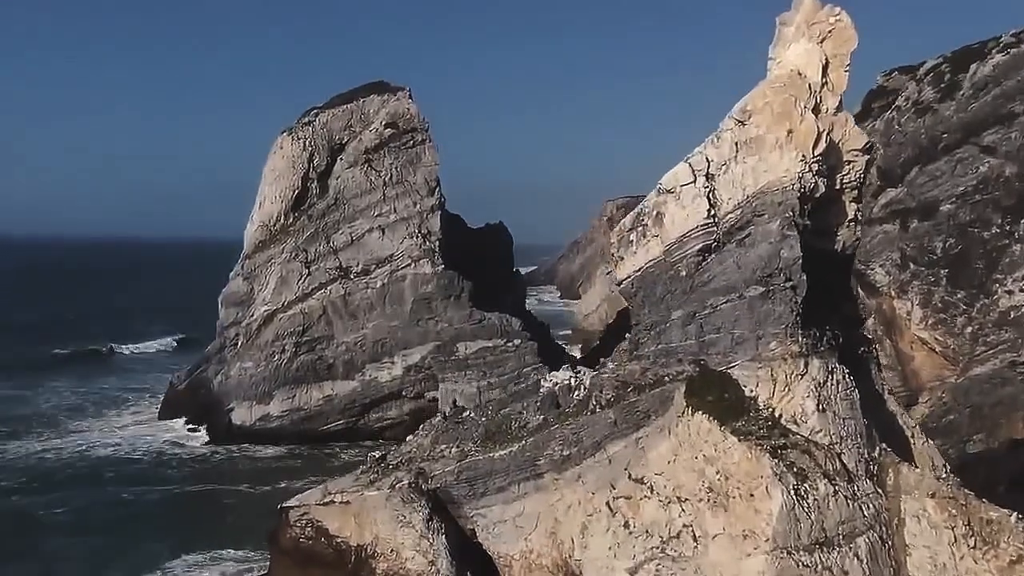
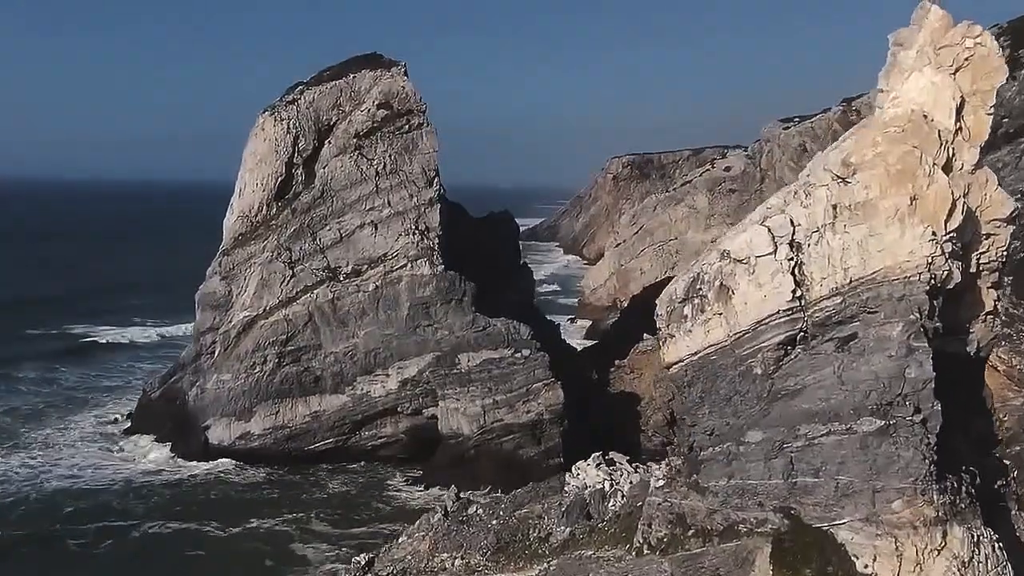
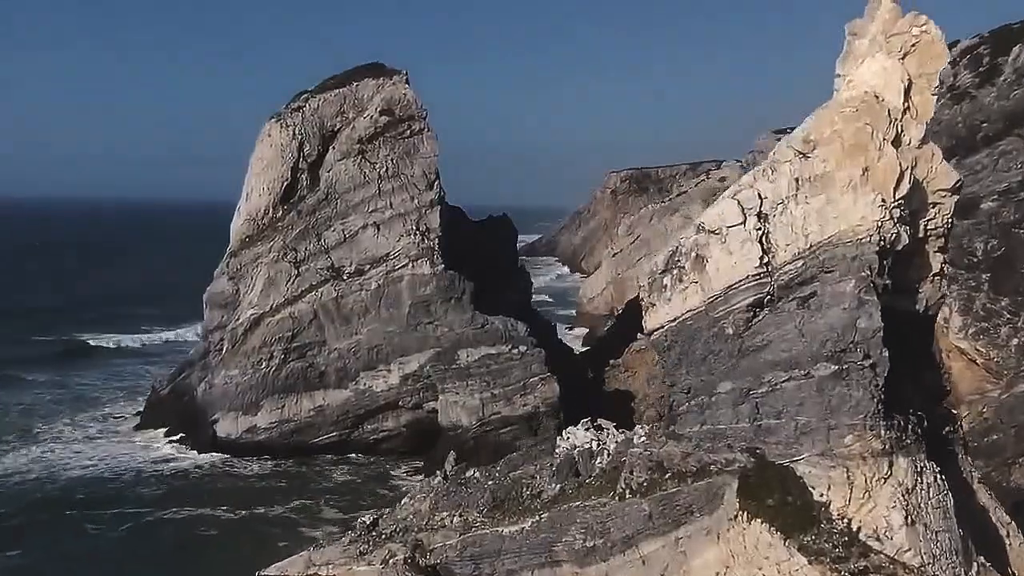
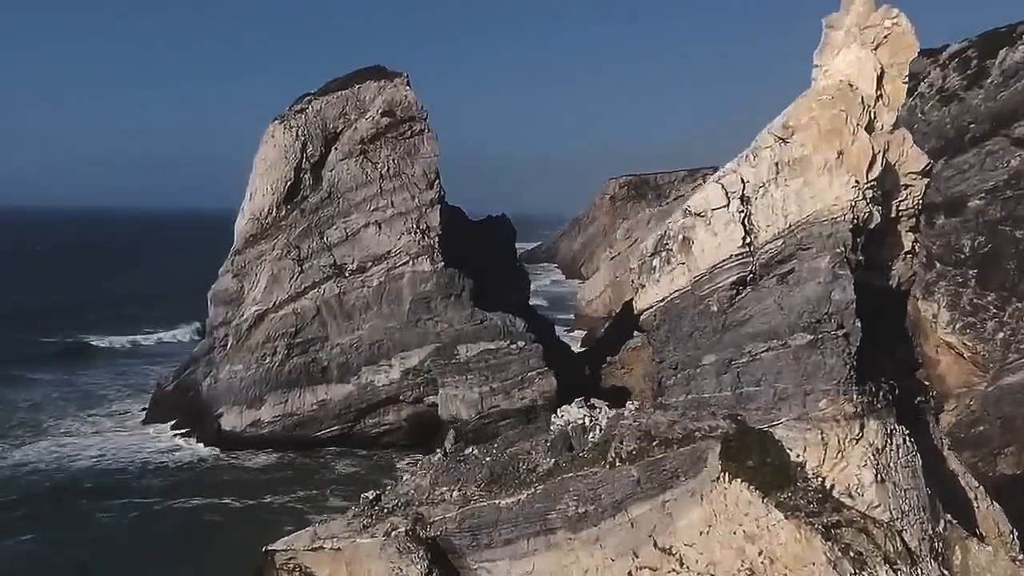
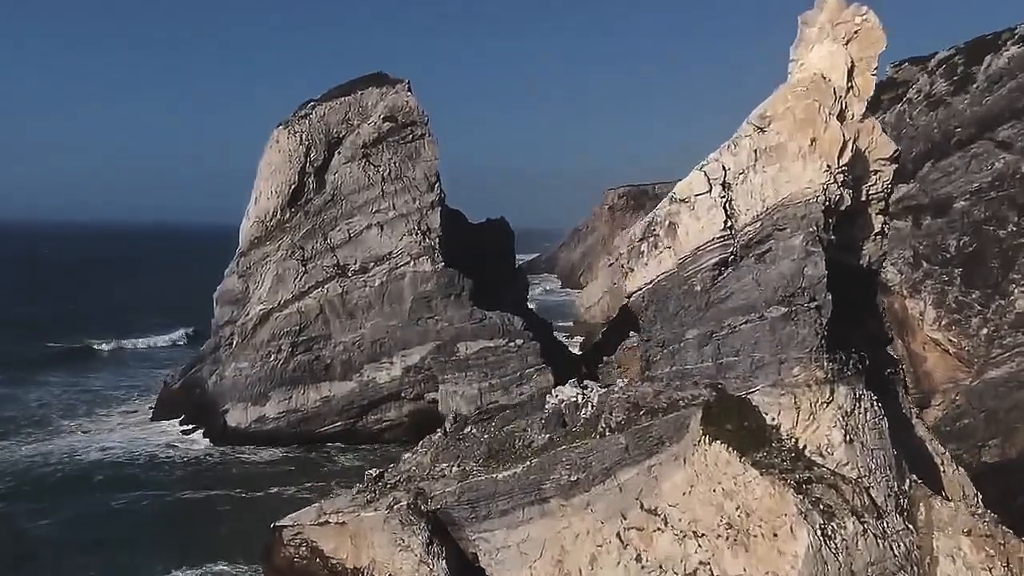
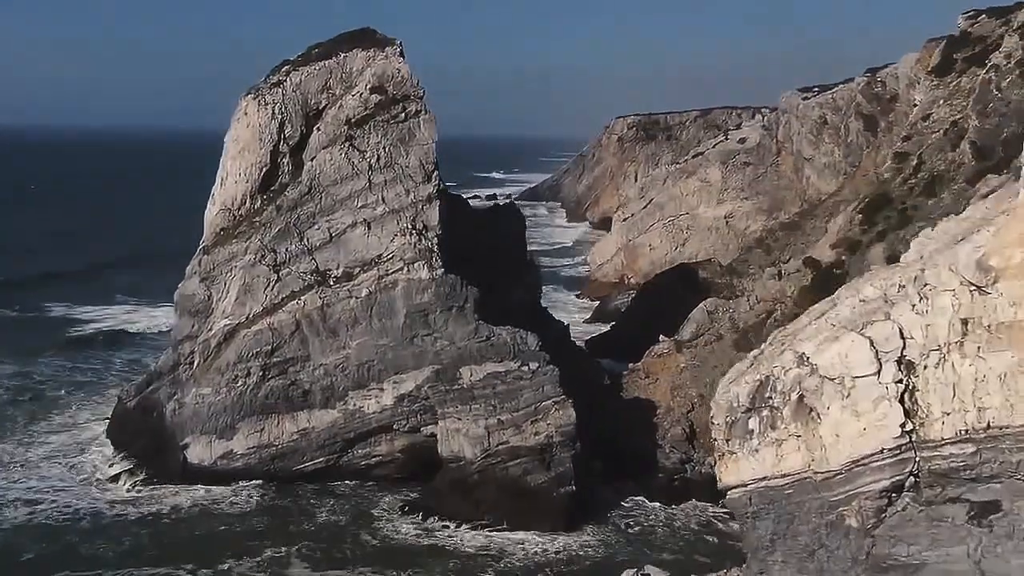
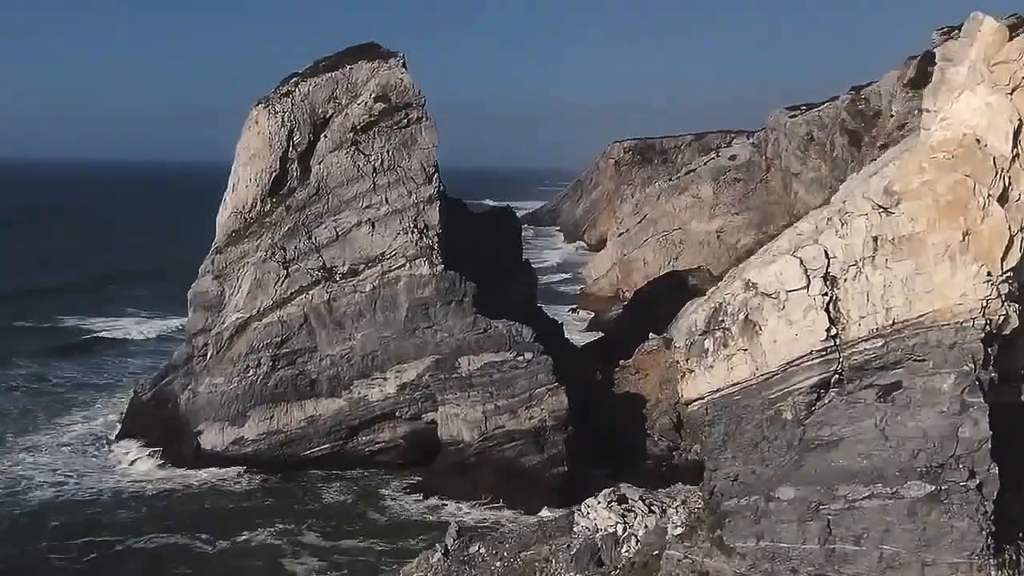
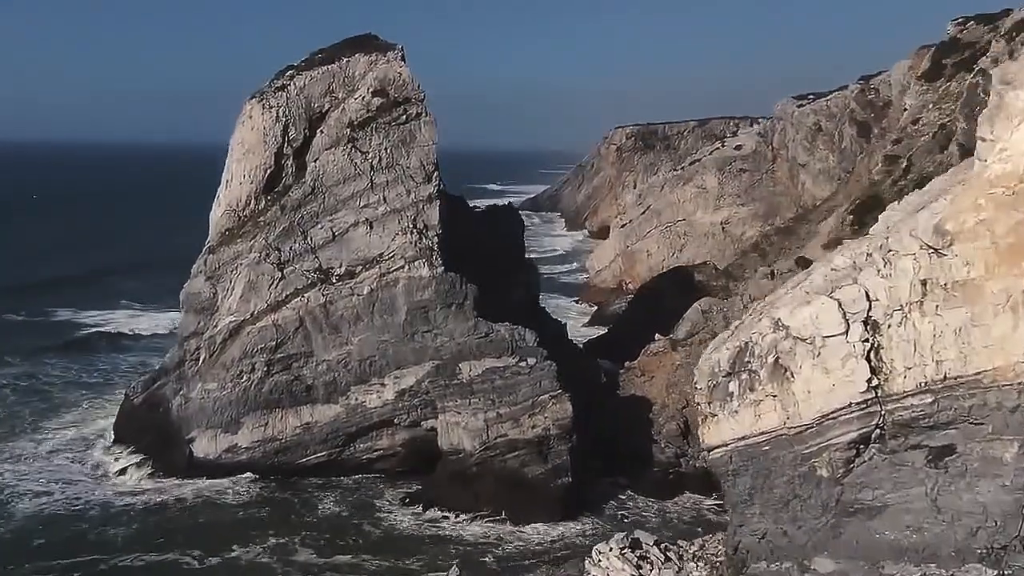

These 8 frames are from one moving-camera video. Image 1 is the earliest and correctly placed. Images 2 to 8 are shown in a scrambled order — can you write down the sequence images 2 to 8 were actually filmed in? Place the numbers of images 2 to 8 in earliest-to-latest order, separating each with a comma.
5, 4, 3, 2, 7, 8, 6
